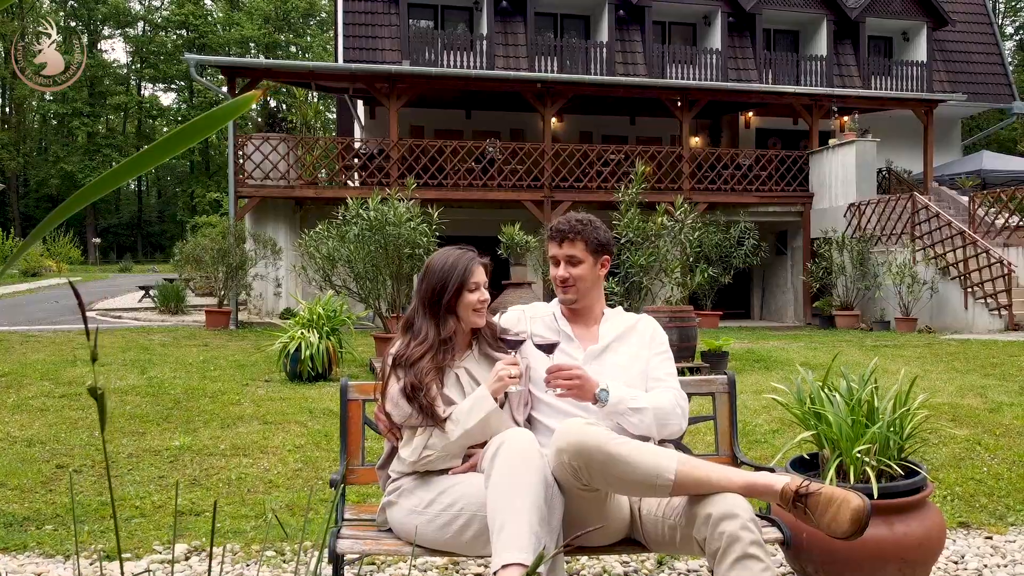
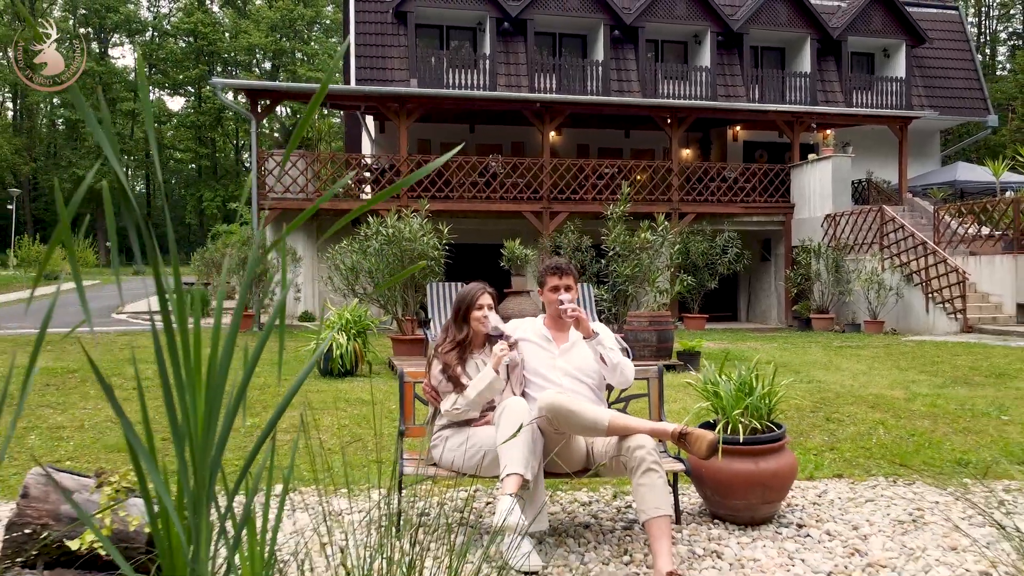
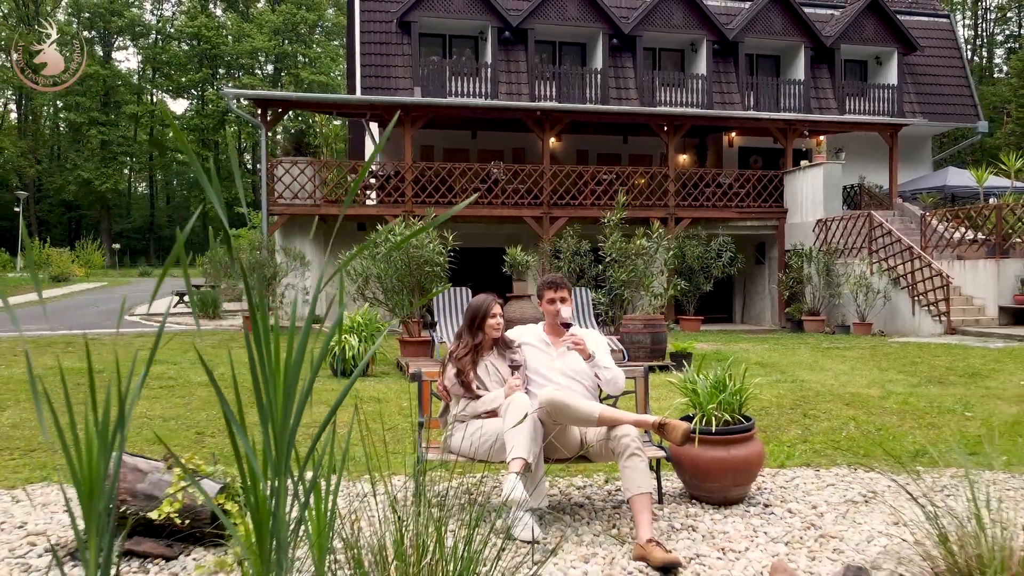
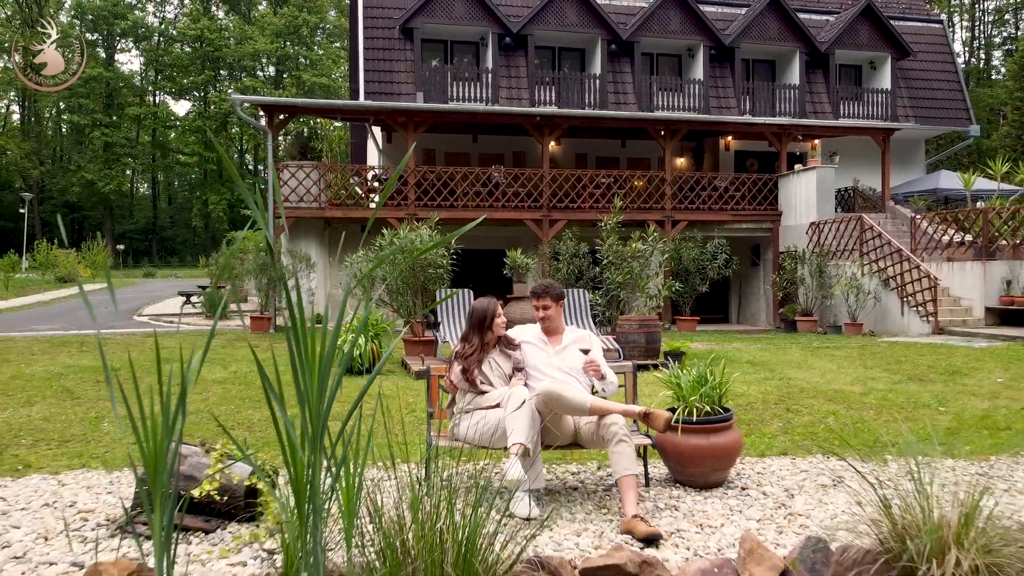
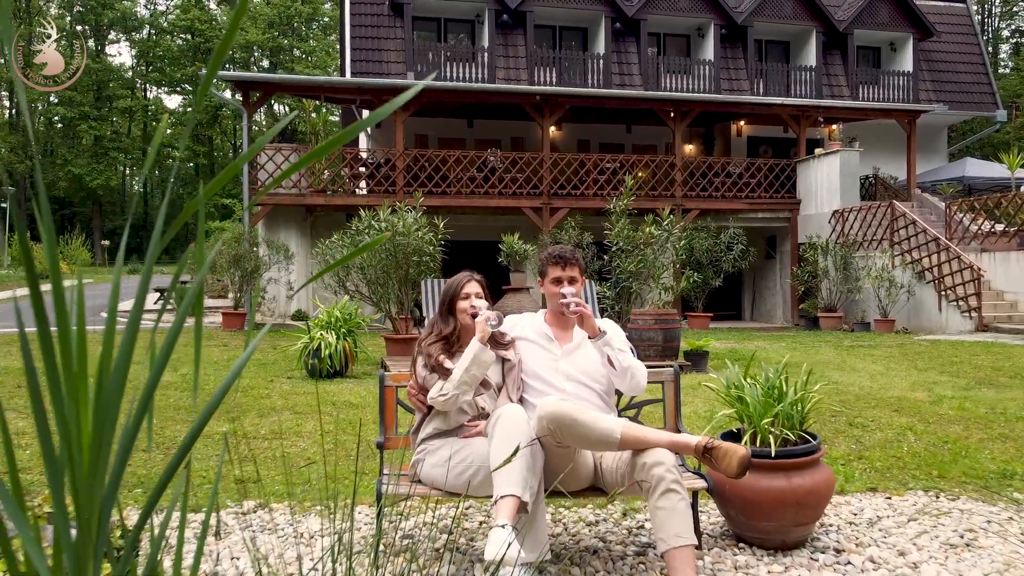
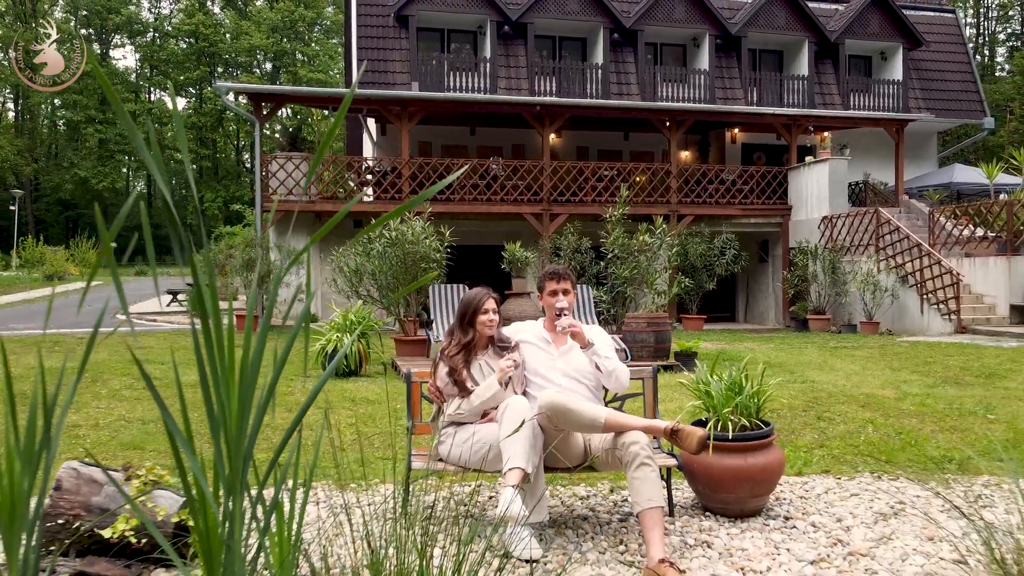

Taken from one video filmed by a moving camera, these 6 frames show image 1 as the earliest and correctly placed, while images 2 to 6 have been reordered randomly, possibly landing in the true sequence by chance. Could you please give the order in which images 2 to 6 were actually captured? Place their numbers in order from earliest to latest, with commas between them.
5, 2, 6, 3, 4
